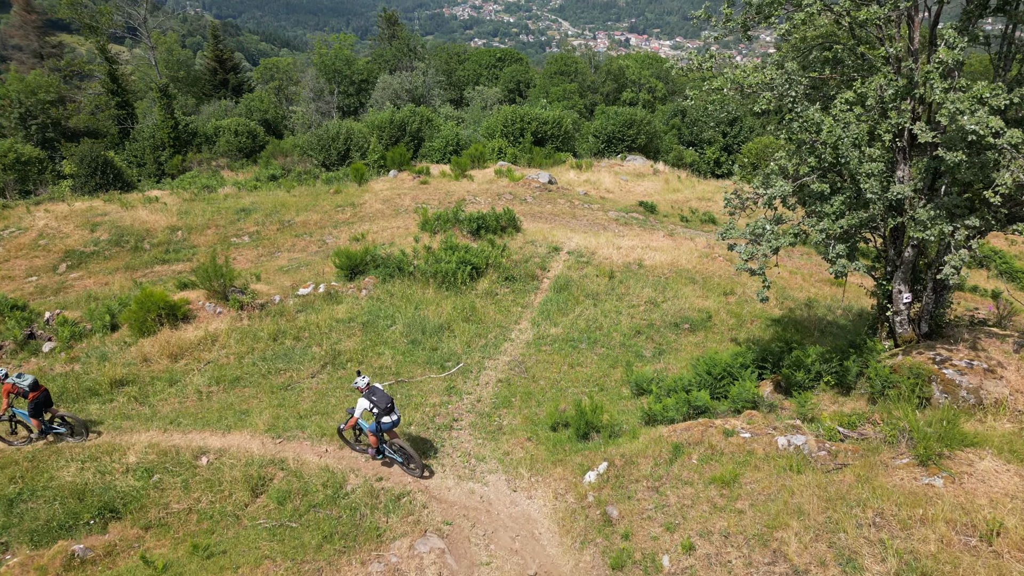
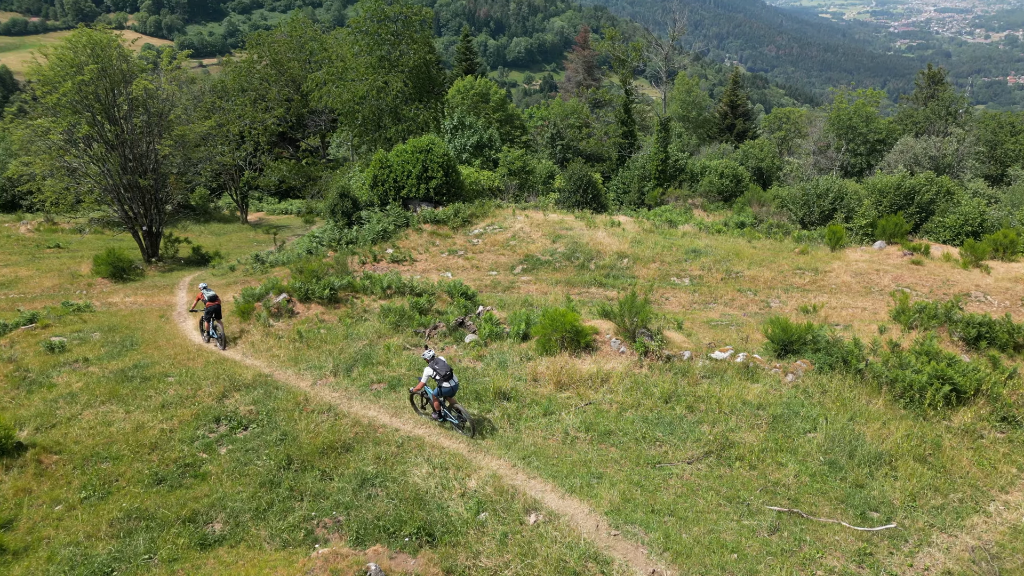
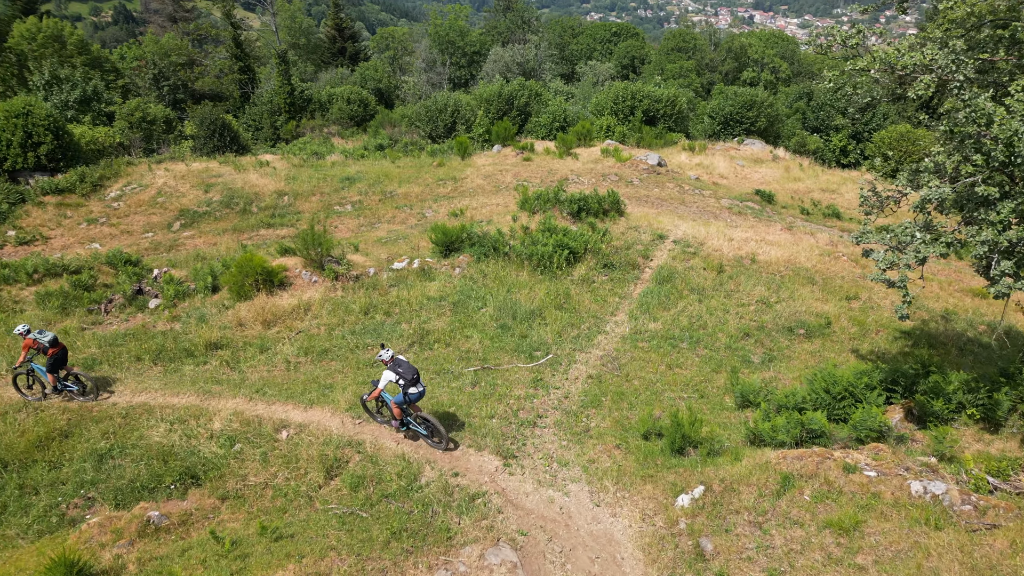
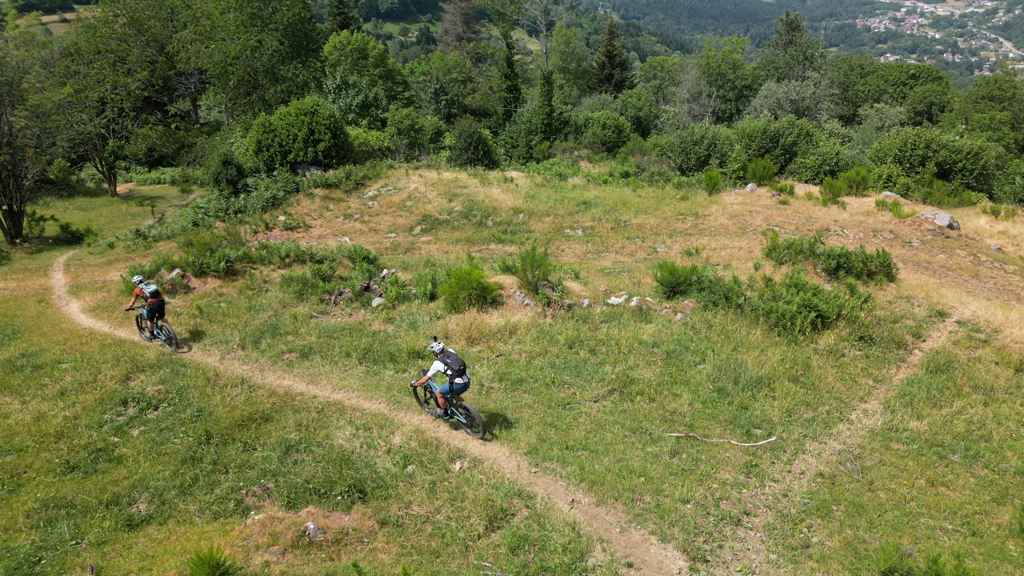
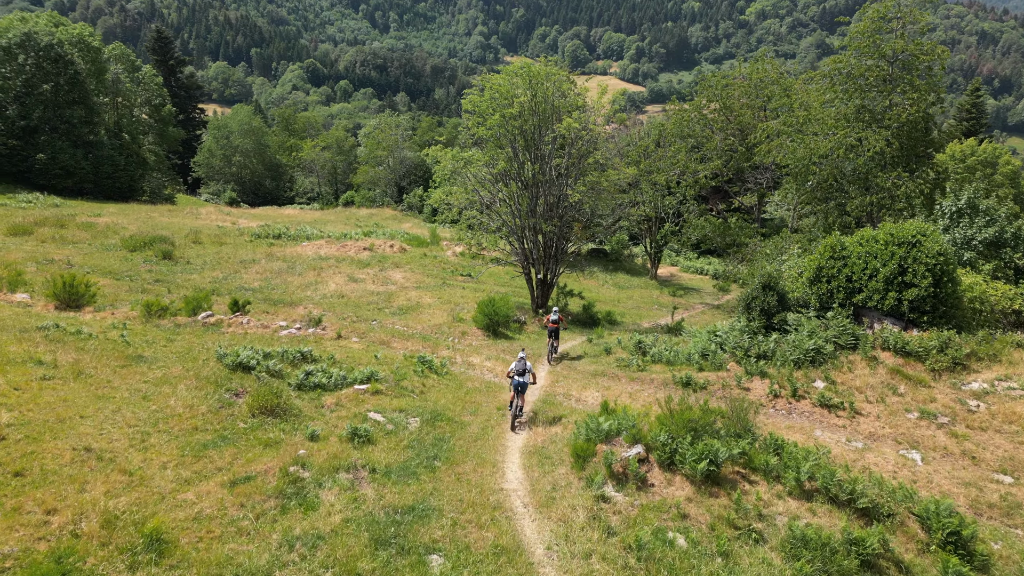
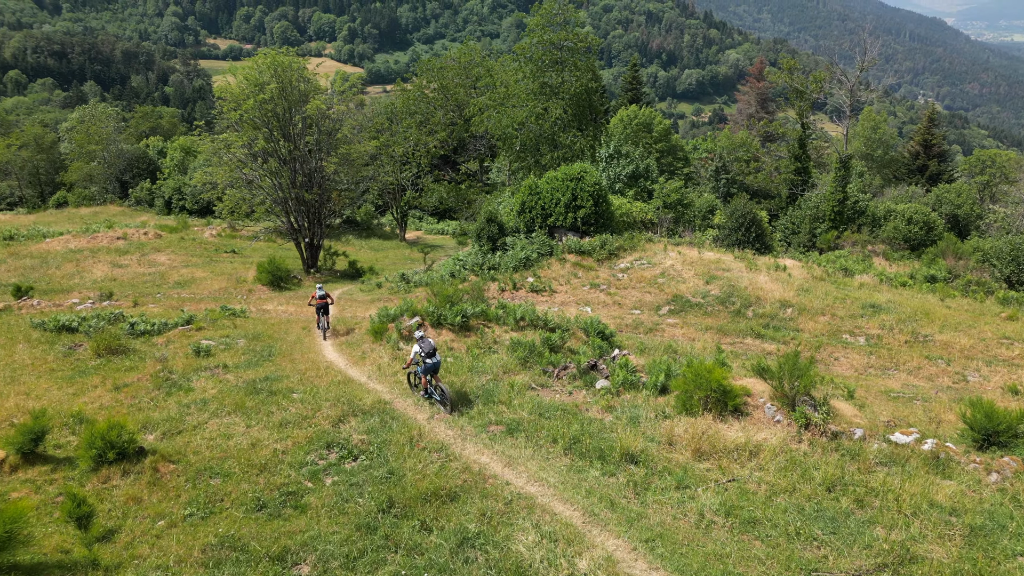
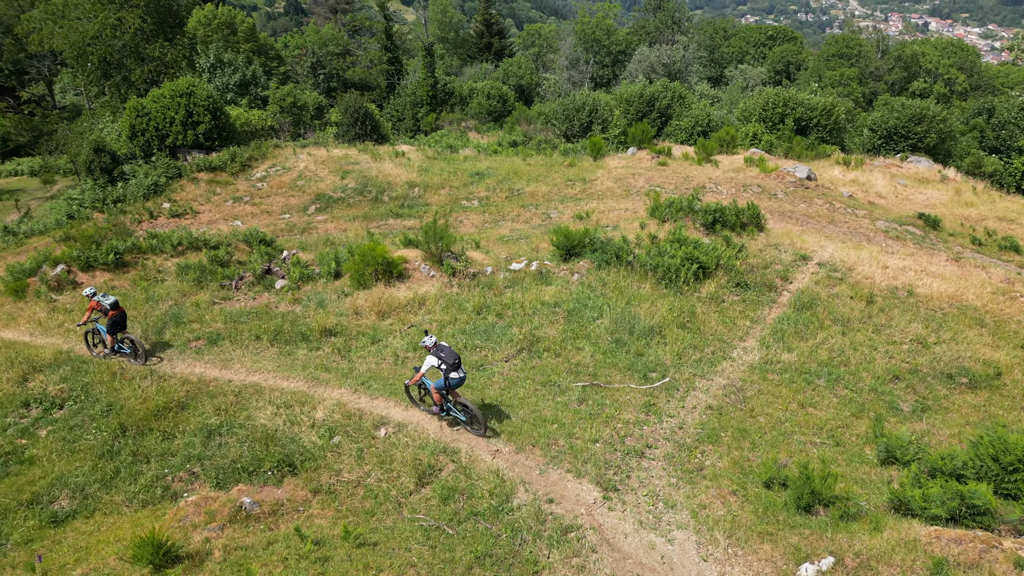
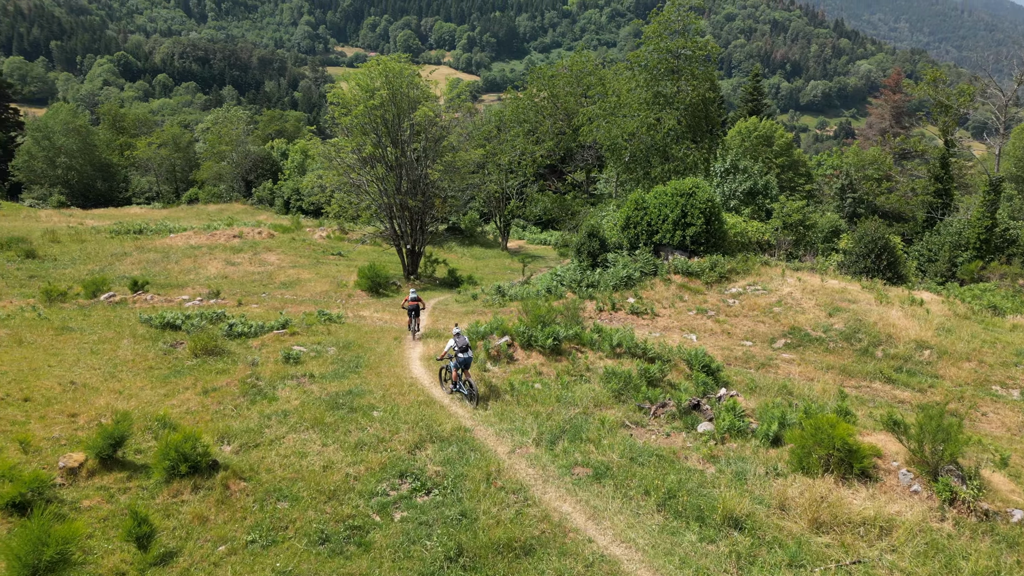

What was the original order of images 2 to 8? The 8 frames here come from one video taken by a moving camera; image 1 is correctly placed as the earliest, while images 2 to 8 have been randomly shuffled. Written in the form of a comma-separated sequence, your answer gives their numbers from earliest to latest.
3, 7, 4, 2, 6, 8, 5
